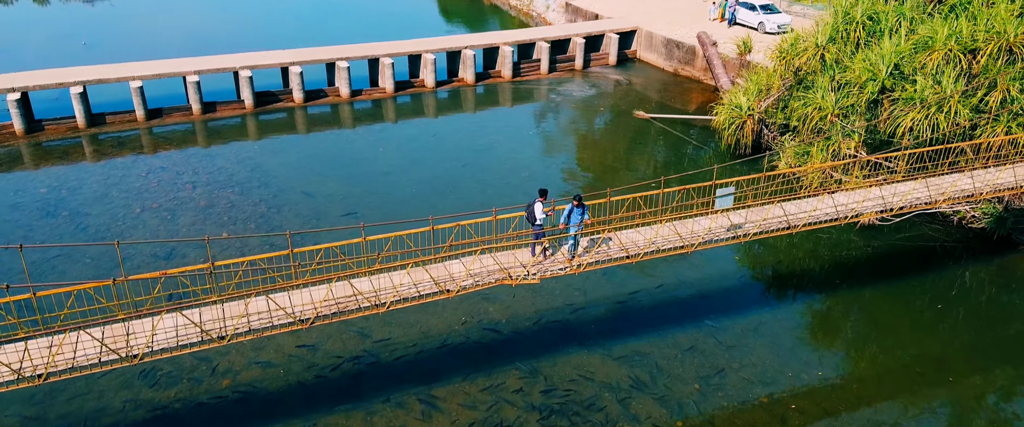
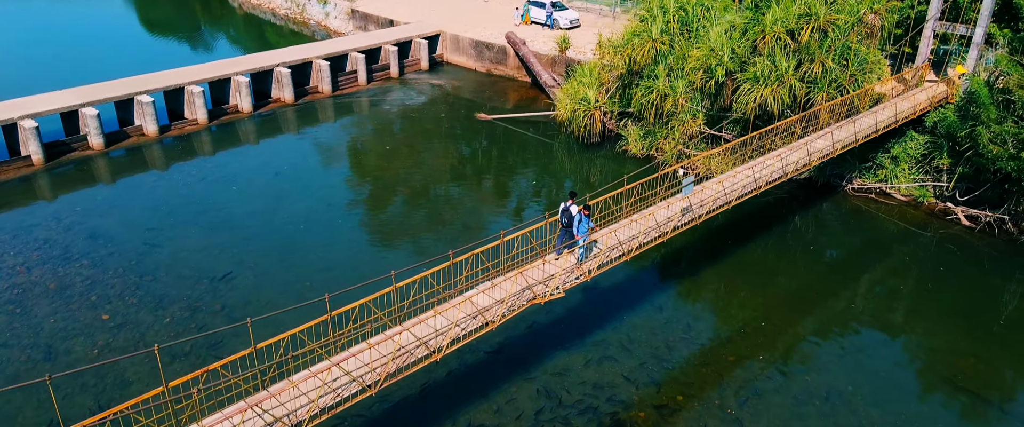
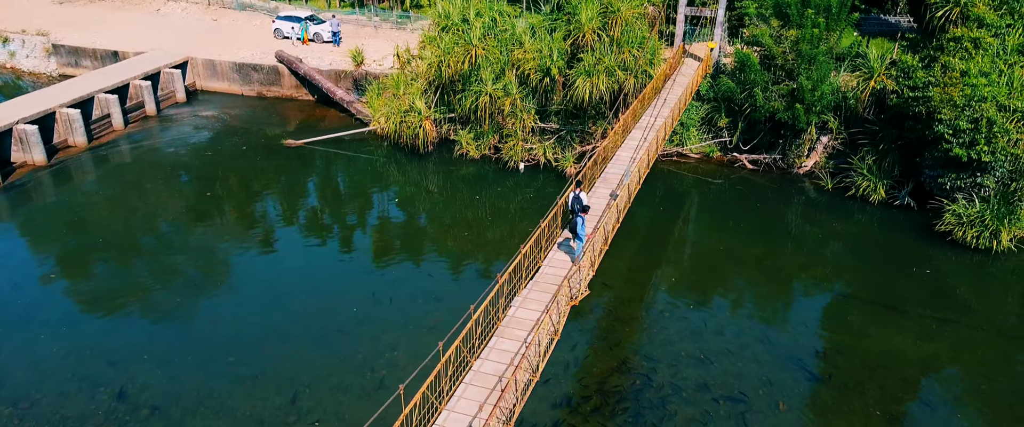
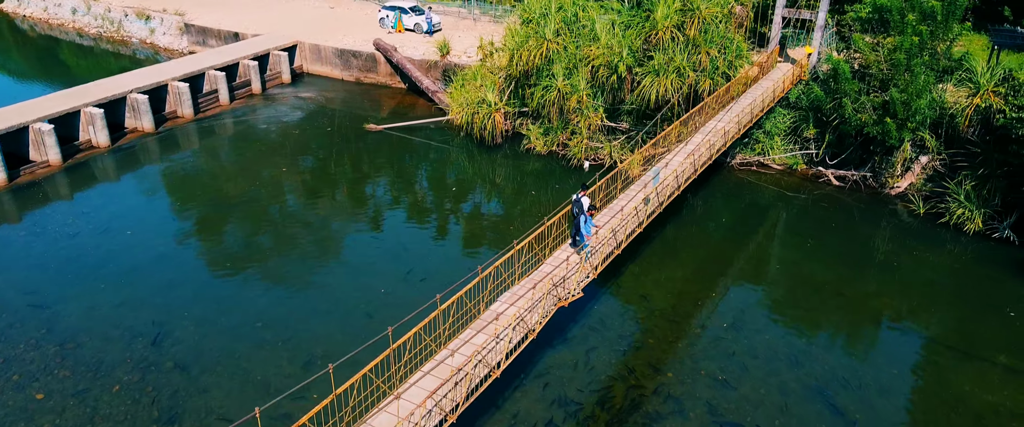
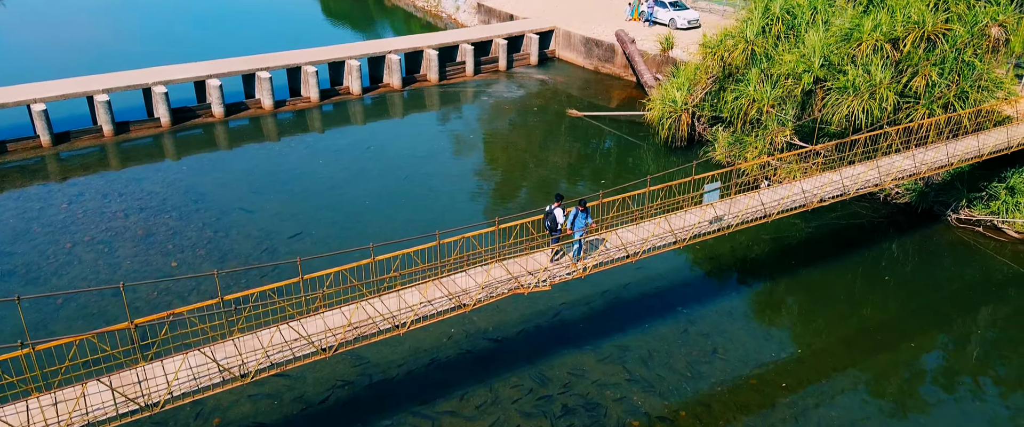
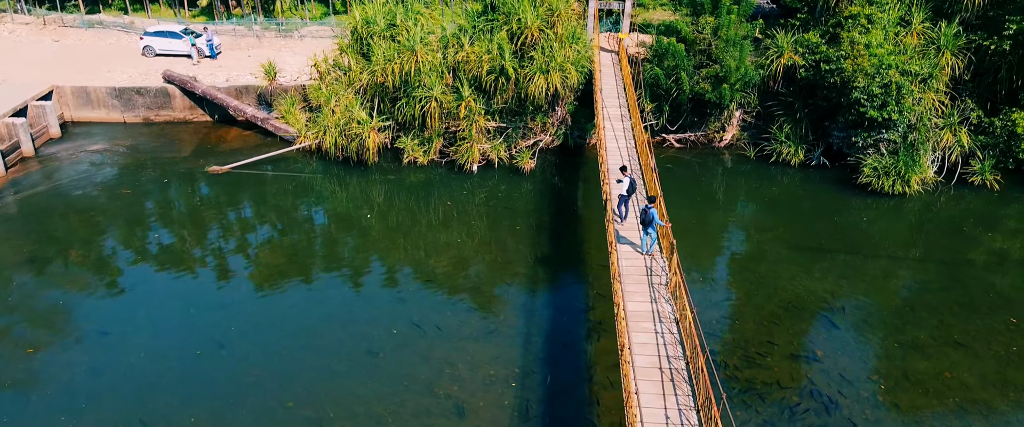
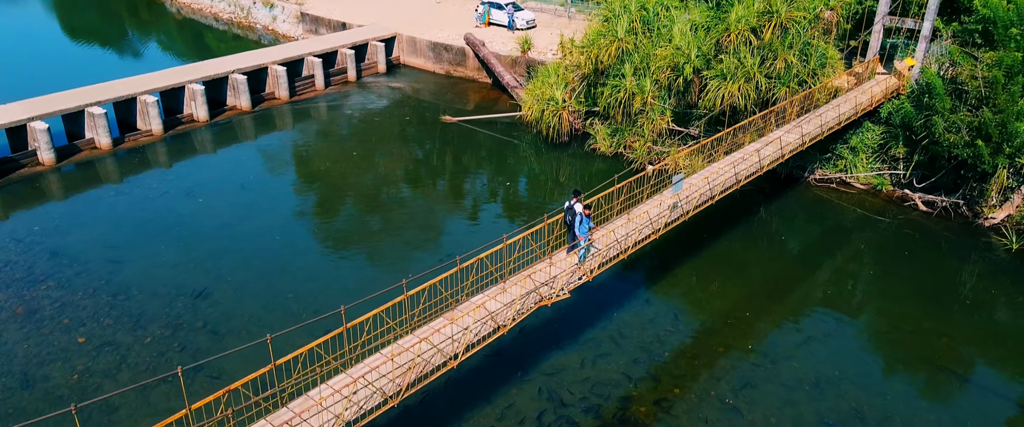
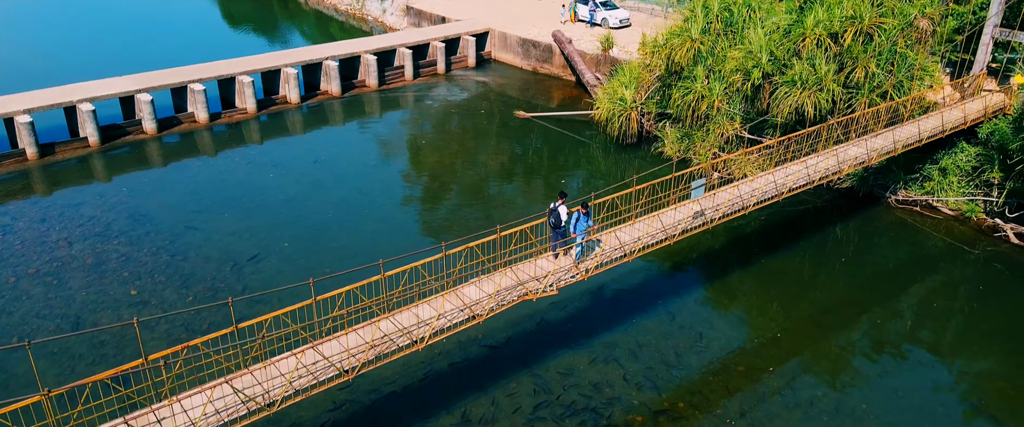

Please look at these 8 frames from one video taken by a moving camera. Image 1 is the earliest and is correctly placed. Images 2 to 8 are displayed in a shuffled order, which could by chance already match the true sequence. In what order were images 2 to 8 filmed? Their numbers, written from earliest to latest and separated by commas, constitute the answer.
5, 8, 2, 7, 4, 3, 6
